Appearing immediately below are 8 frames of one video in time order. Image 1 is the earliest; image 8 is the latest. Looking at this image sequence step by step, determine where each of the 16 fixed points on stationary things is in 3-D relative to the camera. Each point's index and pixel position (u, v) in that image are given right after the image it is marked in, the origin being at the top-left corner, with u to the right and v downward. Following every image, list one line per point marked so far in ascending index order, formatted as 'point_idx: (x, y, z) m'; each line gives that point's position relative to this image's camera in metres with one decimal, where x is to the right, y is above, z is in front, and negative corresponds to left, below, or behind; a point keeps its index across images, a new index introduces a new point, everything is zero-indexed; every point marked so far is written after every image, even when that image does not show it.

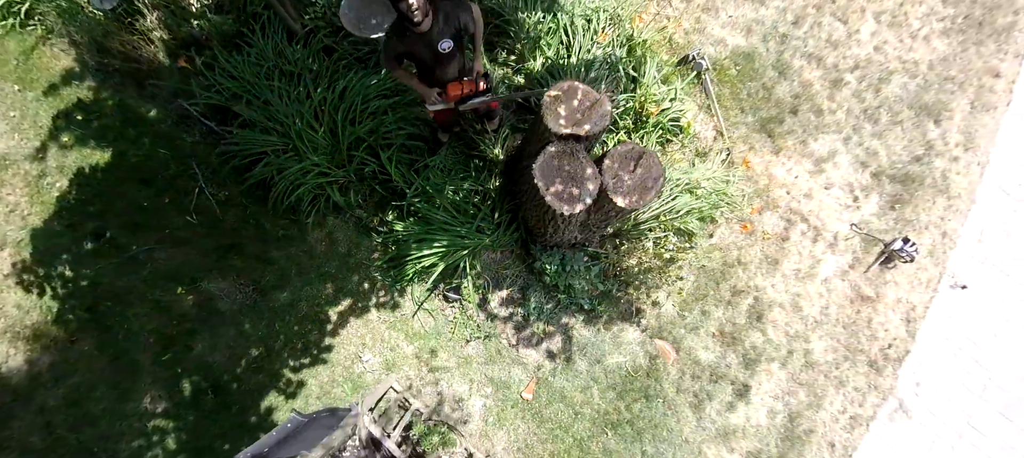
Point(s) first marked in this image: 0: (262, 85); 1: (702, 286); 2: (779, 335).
0: (-1.7, +1.0, +3.1) m
1: (+1.5, -0.4, +3.5) m
2: (+2.1, -0.8, +3.6) m
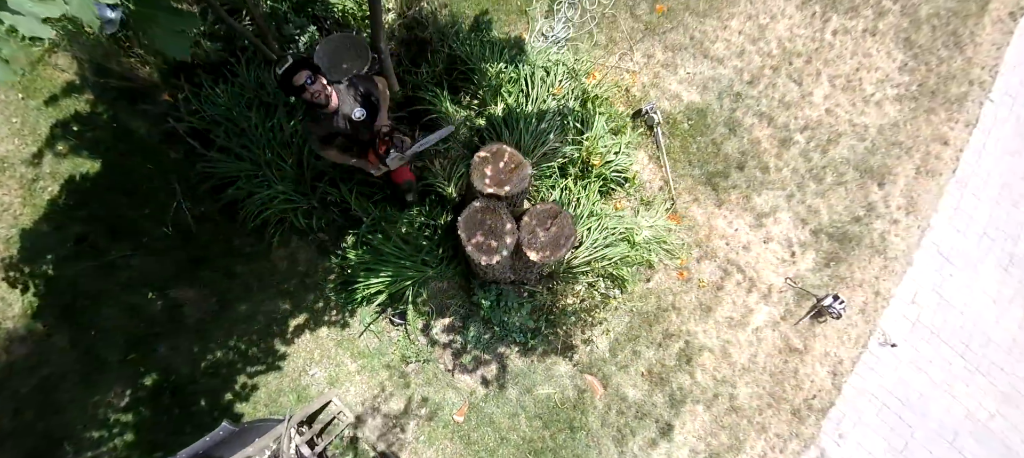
0: (-2.0, +0.9, +3.4) m
1: (+1.0, -0.8, +3.7) m
2: (+1.6, -1.2, +3.8) m
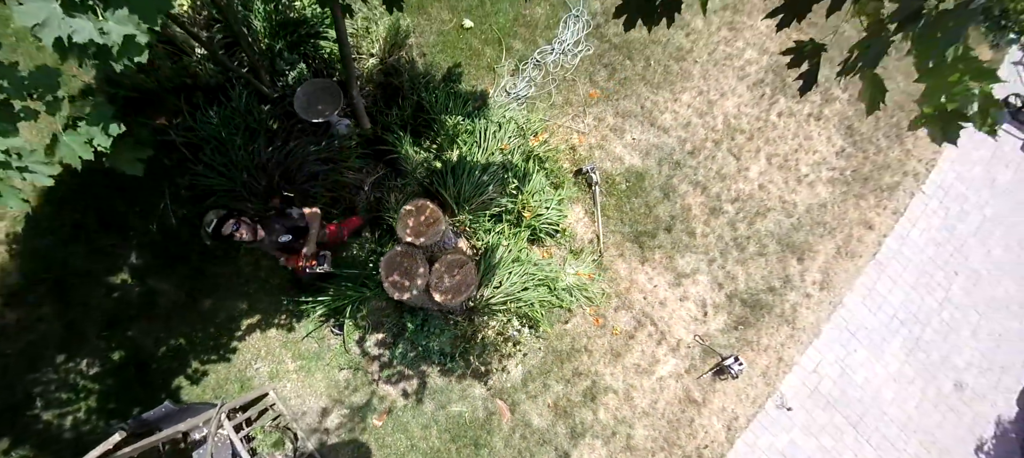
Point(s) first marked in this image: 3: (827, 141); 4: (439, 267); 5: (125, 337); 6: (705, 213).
0: (-2.5, +0.8, +4.0) m
1: (+0.3, -1.2, +4.2) m
2: (+0.9, -1.7, +4.2) m
3: (+3.9, +1.1, +5.7) m
4: (-0.5, -0.3, +3.2) m
5: (-3.2, -0.9, +3.7) m
6: (+2.0, +0.2, +4.7) m
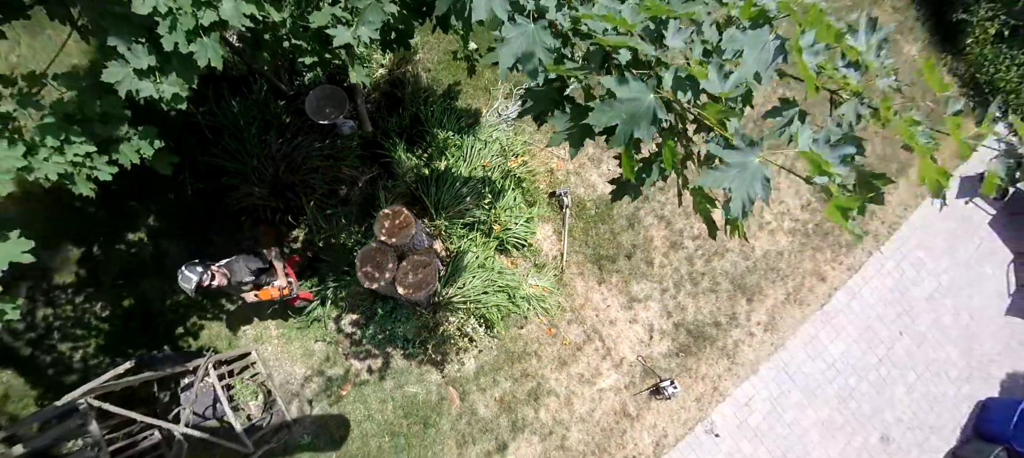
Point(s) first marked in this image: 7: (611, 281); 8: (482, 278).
0: (-2.7, +1.1, +4.5) m
1: (-0.1, -1.4, +4.7) m
2: (+0.4, -1.9, +4.7) m
3: (+3.7, +0.5, +6.0) m
4: (-0.8, -0.3, +3.7) m
5: (-3.6, -0.6, +4.3) m
6: (+1.8, -0.2, +5.1) m
7: (+1.1, -0.6, +5.0) m
8: (-0.3, -0.5, +4.4) m
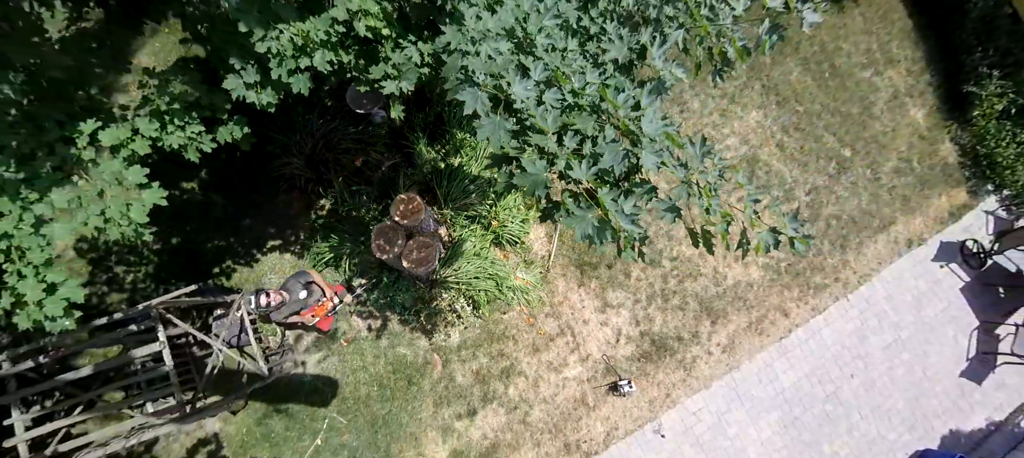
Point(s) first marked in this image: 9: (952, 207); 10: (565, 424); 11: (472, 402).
0: (-2.5, +1.5, +5.2) m
1: (-0.4, -1.3, +5.3) m
2: (0.0, -1.9, +5.3) m
3: (+3.8, -0.1, +6.5) m
4: (-0.9, -0.2, +4.4) m
5: (-3.7, 0.0, +5.1) m
6: (+1.7, -0.4, +5.7) m
7: (+1.0, -0.7, +5.6) m
8: (-0.4, -0.4, +5.1) m
9: (+7.1, +0.4, +7.2) m
10: (+0.6, -2.3, +5.3) m
11: (-0.5, -2.0, +5.2) m
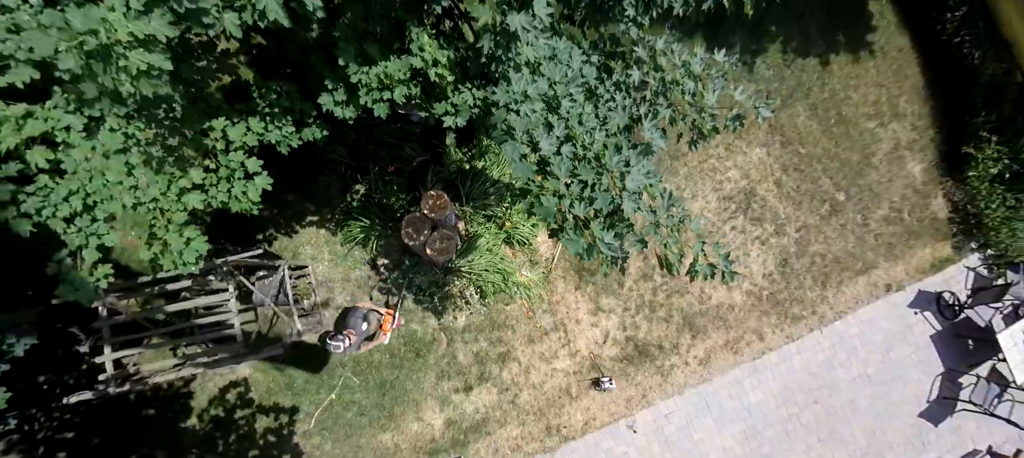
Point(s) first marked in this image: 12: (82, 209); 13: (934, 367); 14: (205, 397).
0: (-2.2, +1.8, +5.9) m
1: (-0.4, -1.3, +6.0) m
2: (0.0, -2.0, +6.0) m
3: (+3.9, -0.5, +7.1) m
4: (-0.8, -0.1, +5.0) m
5: (-3.6, +0.4, +5.8) m
6: (+1.8, -0.6, +6.3) m
7: (+1.0, -0.8, +6.2) m
8: (-0.3, -0.4, +5.8) m
9: (+7.2, -0.5, +7.7) m
10: (+0.5, -2.4, +6.0) m
11: (-0.6, -2.0, +5.9) m
12: (-2.4, +0.1, +2.5) m
13: (+6.8, -2.2, +7.2) m
14: (-3.7, -2.0, +5.4) m
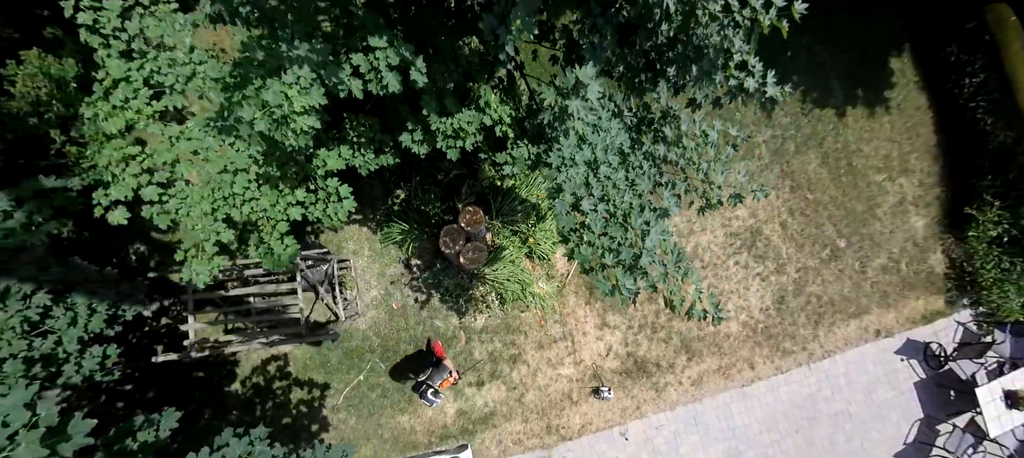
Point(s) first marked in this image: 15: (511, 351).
0: (-1.6, +1.7, +6.6) m
1: (-0.2, -1.5, +6.6) m
2: (+0.1, -2.2, +6.6) m
3: (+4.2, -1.2, +7.6) m
4: (-0.5, -0.2, +5.7) m
5: (-3.2, +0.6, +6.5) m
6: (+2.0, -1.1, +6.9) m
7: (+1.3, -1.2, +6.8) m
8: (0.0, -0.6, +6.4) m
9: (+7.5, -1.5, +8.2) m
10: (+0.6, -2.7, +6.6) m
11: (-0.4, -2.1, +6.5) m
12: (-2.1, +0.1, +3.2) m
13: (+6.9, -3.1, +7.7) m
14: (-3.5, -1.8, +6.1) m
15: (0.0, -1.8, +6.6) m
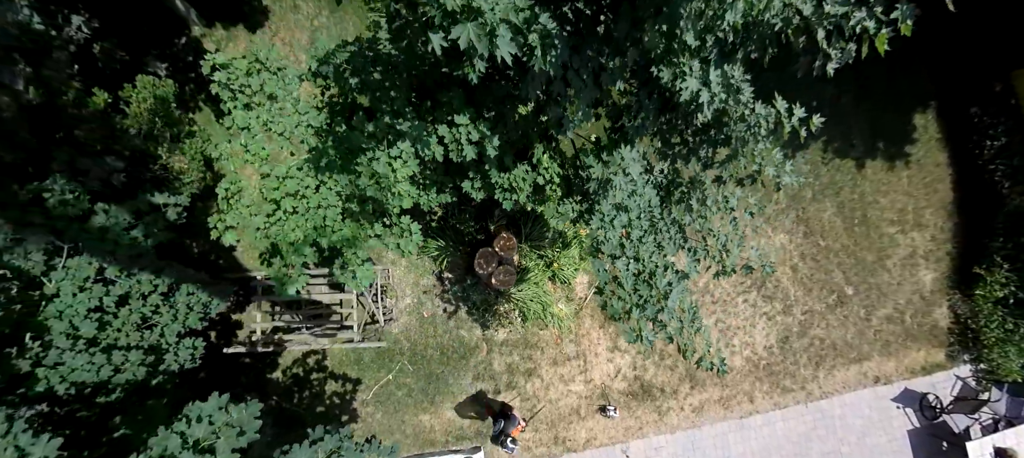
0: (-1.1, +1.5, +7.1) m
1: (+0.1, -1.8, +7.1) m
2: (+0.3, -2.5, +7.1) m
3: (+4.5, -1.9, +8.1) m
4: (-0.1, -0.5, +6.2) m
5: (-2.7, +0.5, +7.1) m
6: (+2.4, -1.6, +7.4) m
7: (+1.6, -1.6, +7.3) m
8: (+0.3, -0.9, +6.9) m
9: (+7.8, -2.5, +8.5) m
10: (+0.7, -3.1, +7.1) m
11: (-0.2, -2.4, +7.1) m
12: (-1.8, -0.1, +3.7) m
13: (+7.0, -4.1, +8.1) m
14: (-3.3, -1.9, +6.7) m
15: (+0.2, -2.2, +7.1) m
